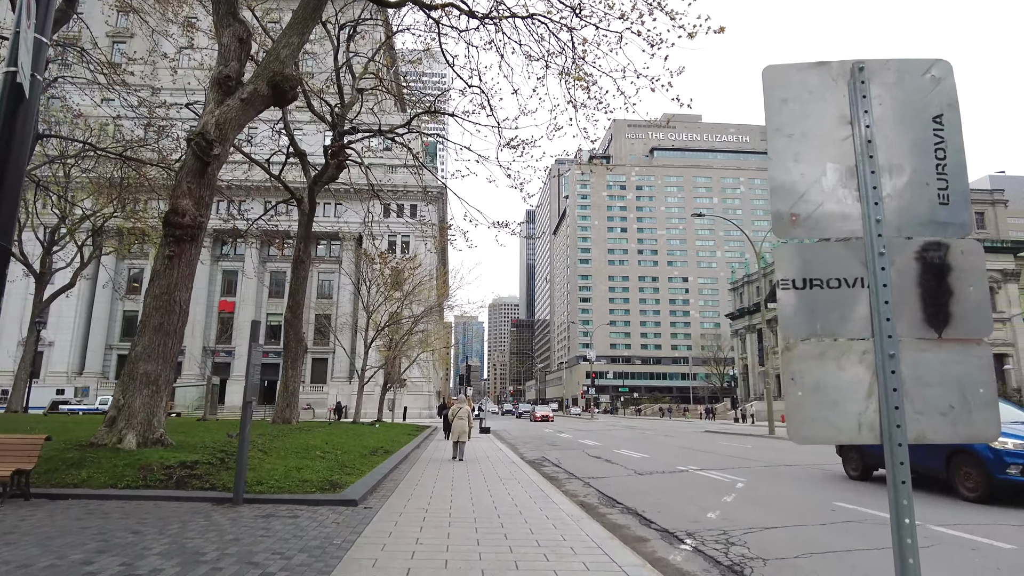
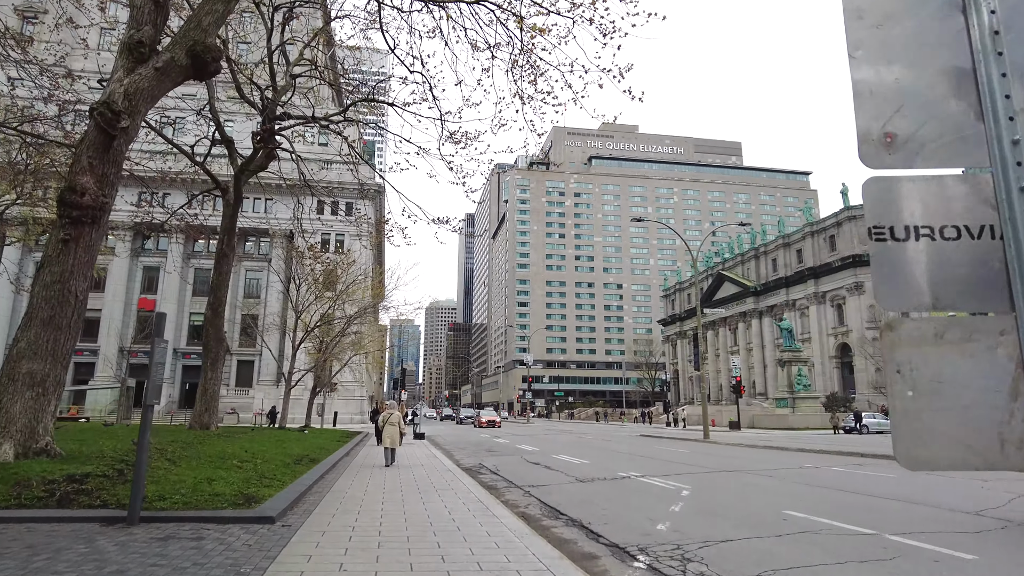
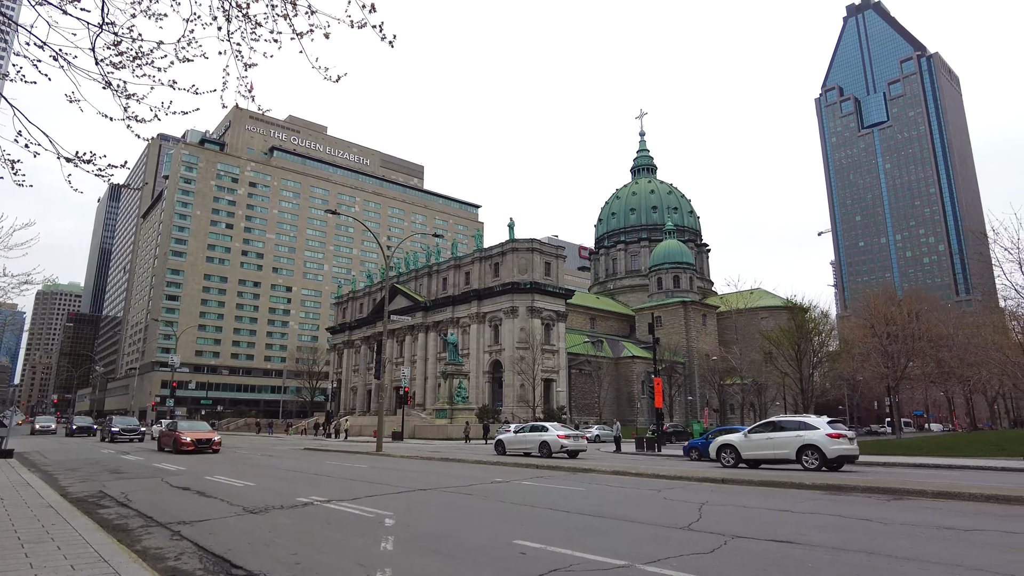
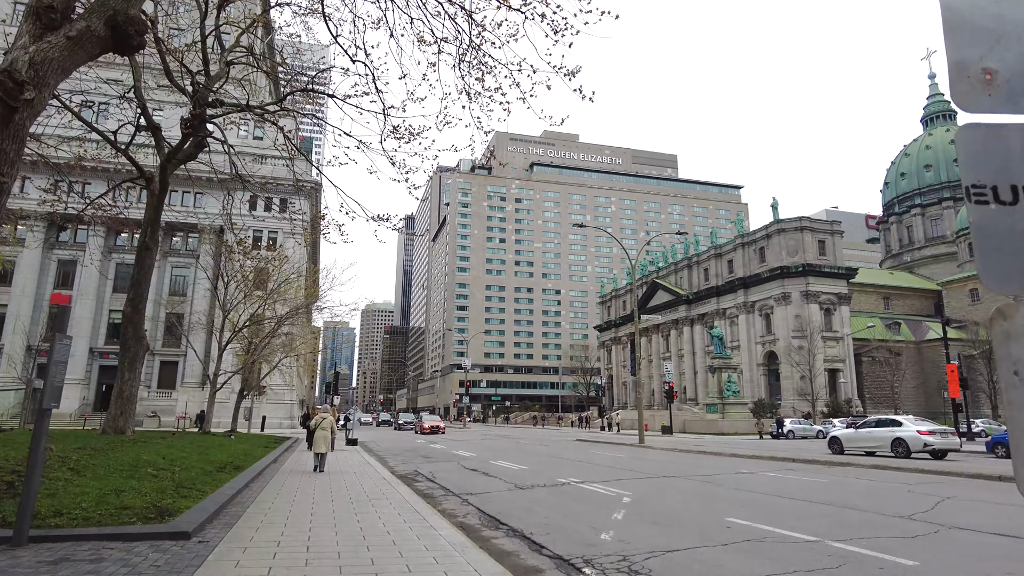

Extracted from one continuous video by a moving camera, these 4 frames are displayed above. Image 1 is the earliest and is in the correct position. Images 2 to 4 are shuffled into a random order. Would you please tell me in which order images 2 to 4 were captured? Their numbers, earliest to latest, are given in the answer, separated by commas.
2, 4, 3
